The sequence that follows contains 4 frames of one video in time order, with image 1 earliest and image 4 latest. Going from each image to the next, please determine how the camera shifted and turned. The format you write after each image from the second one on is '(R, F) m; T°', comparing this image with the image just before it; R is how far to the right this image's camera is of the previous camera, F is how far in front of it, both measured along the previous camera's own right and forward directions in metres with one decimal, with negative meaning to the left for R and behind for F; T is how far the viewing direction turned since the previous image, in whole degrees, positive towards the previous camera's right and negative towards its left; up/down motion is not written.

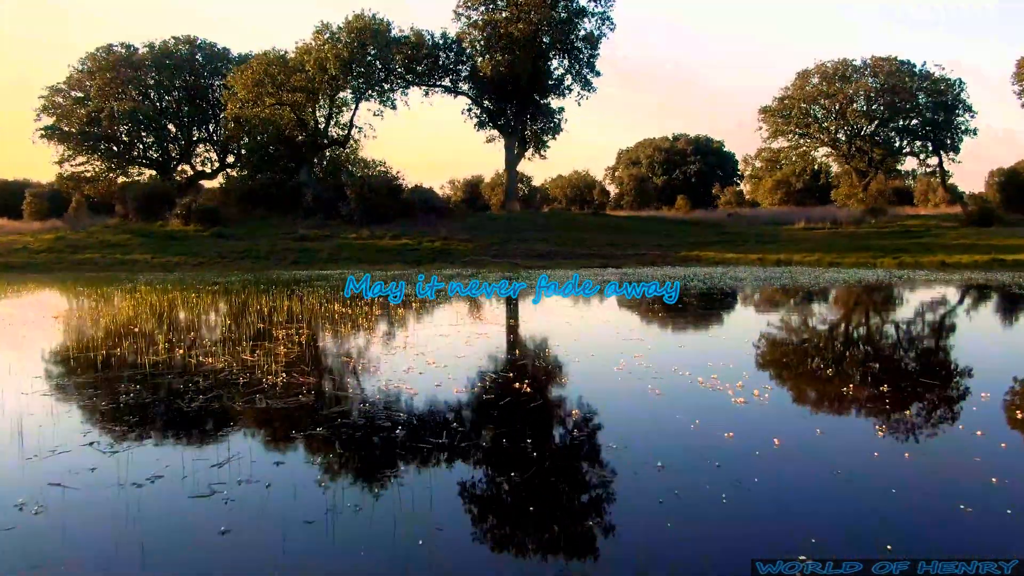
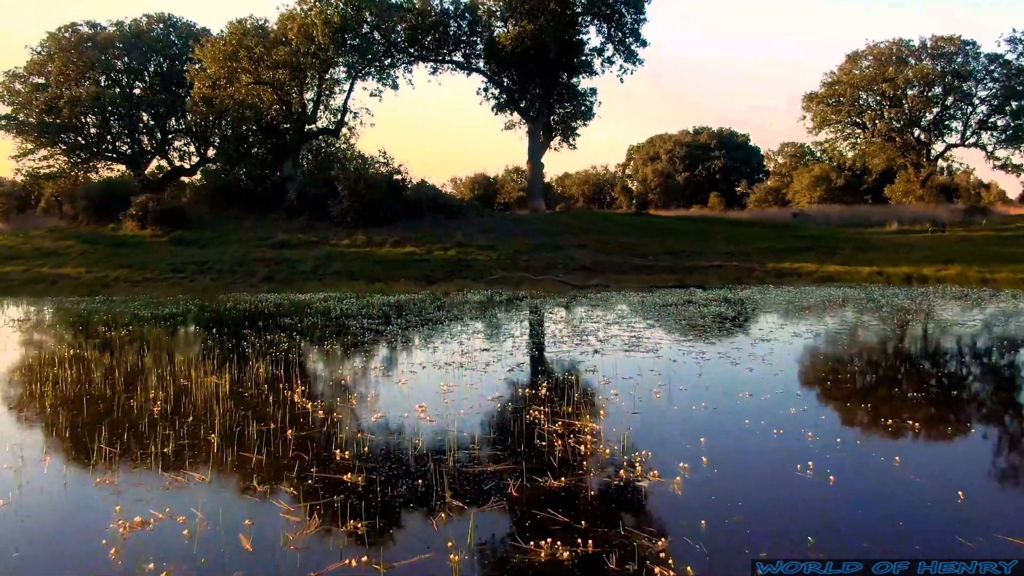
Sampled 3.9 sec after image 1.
(-0.5, +2.5) m; 0°
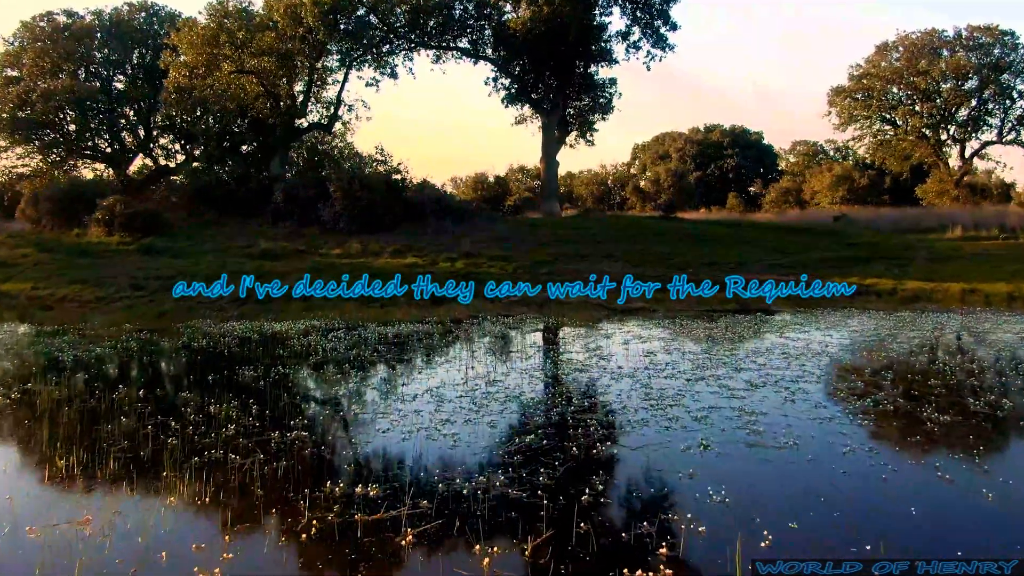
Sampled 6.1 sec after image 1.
(-0.2, +1.3) m; 0°
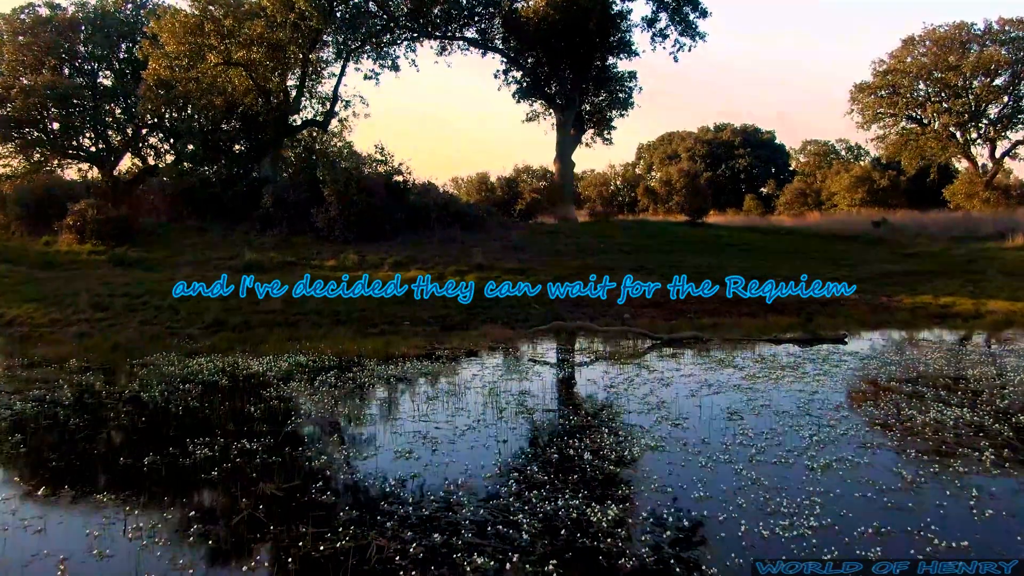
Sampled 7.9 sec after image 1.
(-0.2, +0.9) m; 0°
